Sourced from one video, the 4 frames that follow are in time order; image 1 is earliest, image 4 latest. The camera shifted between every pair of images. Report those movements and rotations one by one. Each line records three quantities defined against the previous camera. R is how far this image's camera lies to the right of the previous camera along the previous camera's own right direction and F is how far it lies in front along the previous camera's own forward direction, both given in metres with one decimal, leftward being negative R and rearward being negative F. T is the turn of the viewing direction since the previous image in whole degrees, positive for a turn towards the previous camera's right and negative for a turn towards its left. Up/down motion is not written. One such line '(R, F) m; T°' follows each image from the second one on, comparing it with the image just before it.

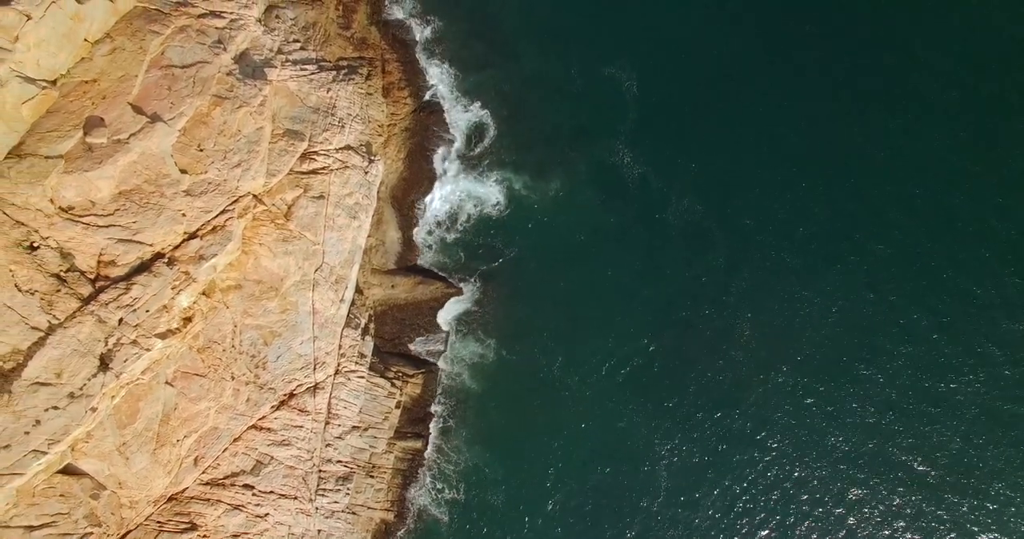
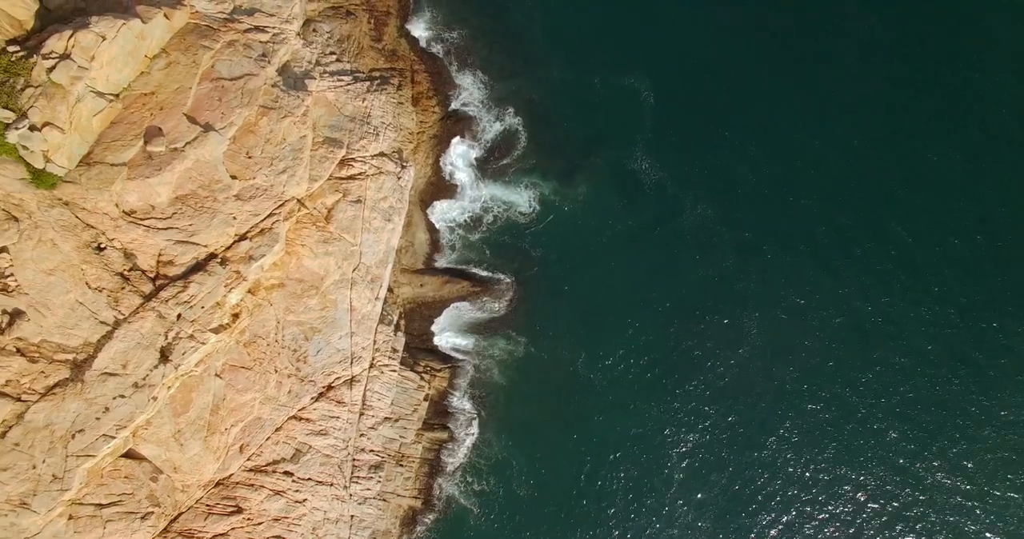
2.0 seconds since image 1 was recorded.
(-2.5, -2.6) m; +2°
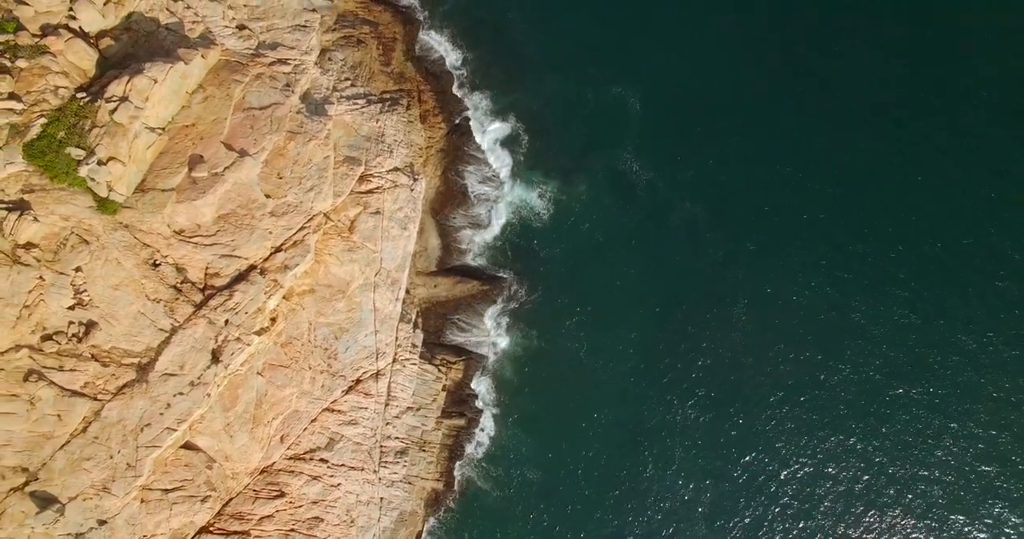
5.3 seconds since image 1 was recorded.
(-0.4, -4.2) m; 0°
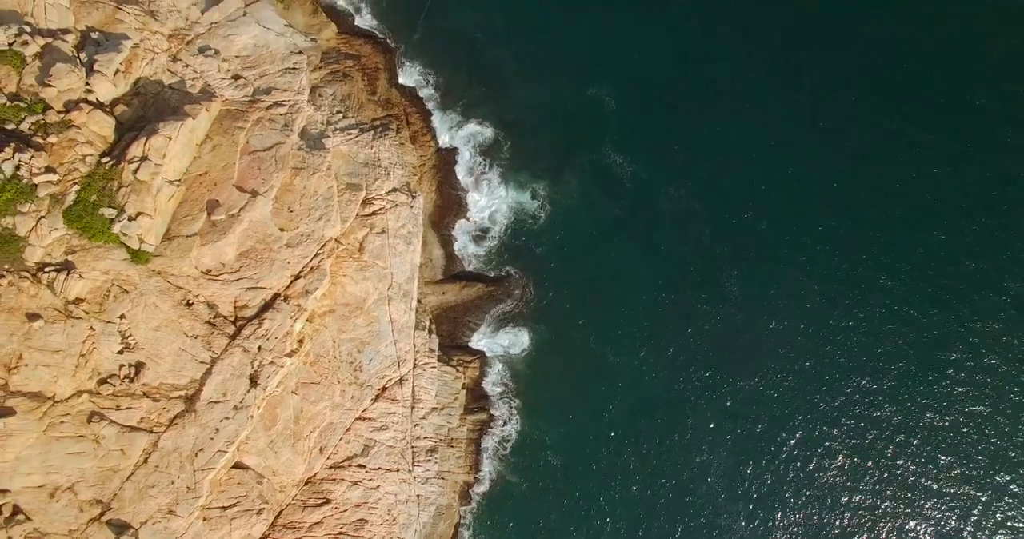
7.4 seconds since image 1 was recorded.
(+0.1, -3.2) m; 0°
